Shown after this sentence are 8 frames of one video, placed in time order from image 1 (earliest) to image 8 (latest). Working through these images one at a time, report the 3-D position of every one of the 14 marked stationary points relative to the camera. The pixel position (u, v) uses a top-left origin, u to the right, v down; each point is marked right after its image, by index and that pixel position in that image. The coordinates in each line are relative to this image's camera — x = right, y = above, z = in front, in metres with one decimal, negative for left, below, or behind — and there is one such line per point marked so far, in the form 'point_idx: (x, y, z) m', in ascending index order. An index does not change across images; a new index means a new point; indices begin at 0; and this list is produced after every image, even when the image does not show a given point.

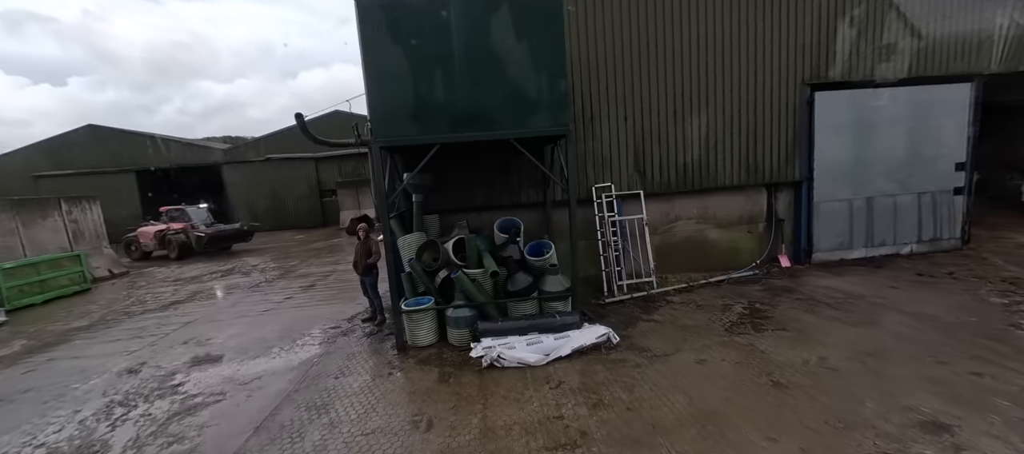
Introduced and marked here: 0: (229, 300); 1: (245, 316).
0: (-4.6, -1.2, +6.6) m
1: (-3.6, -1.2, +5.4) m
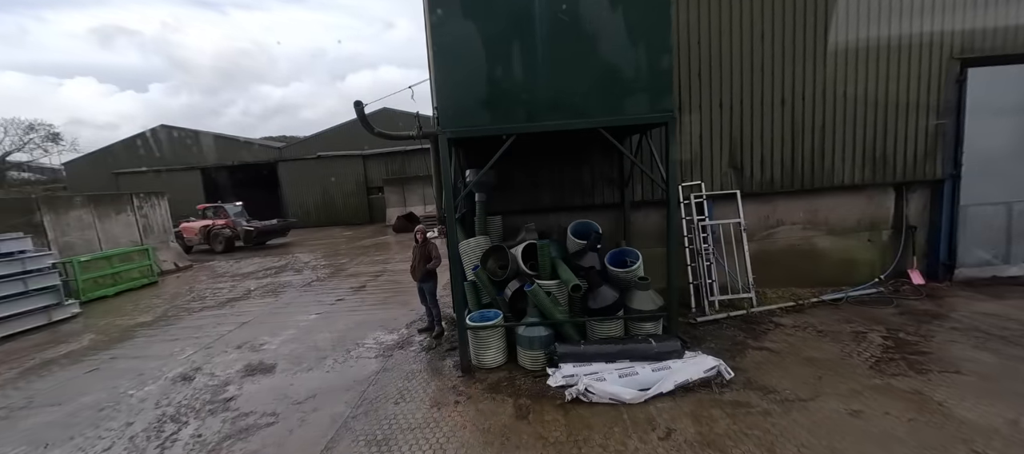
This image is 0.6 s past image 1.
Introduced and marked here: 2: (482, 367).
0: (-3.7, -1.2, +6.5) m
1: (-2.8, -1.2, +5.2) m
2: (-0.2, -1.1, +3.3) m
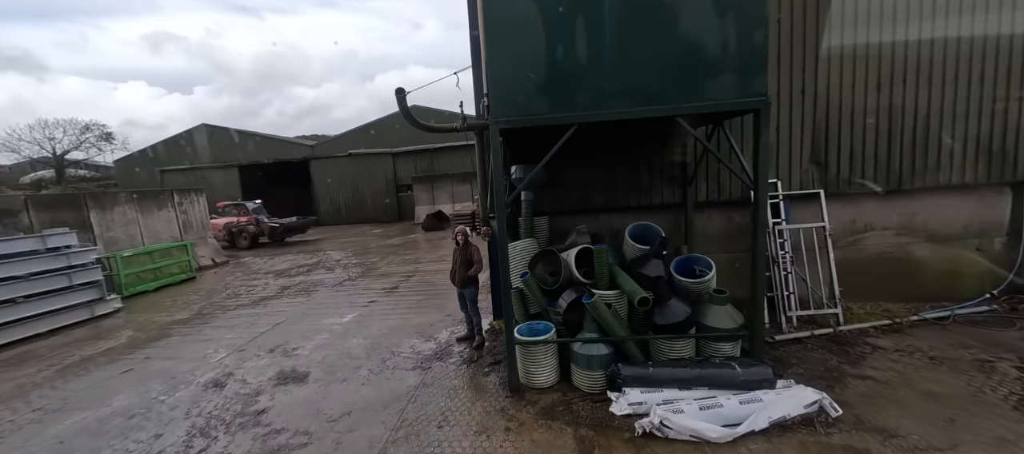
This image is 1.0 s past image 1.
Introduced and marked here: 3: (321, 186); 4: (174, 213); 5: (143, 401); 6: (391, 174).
0: (-3.1, -1.1, +6.4) m
1: (-2.3, -1.2, +5.0) m
2: (+0.2, -1.2, +2.9) m
3: (-9.2, +2.0, +19.3) m
4: (-8.4, +0.3, +10.0) m
5: (-3.2, -1.5, +3.4) m
6: (-5.7, +2.5, +18.8) m
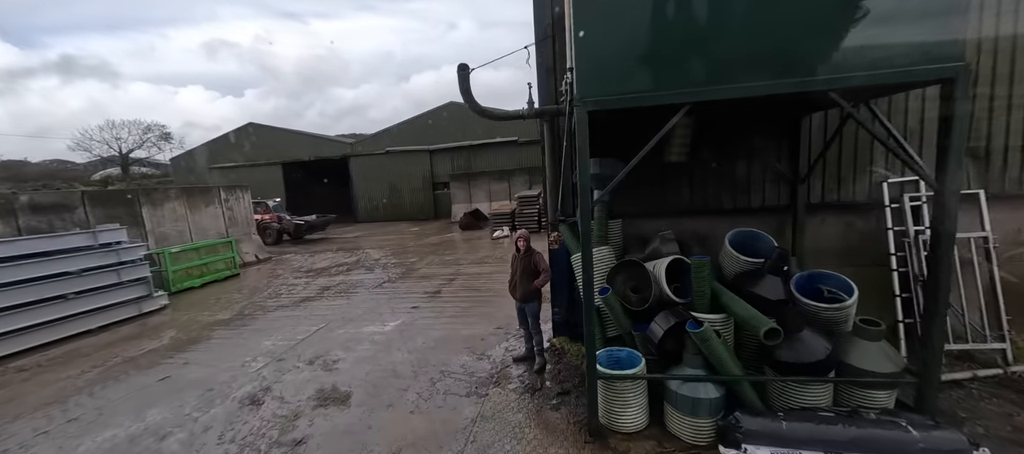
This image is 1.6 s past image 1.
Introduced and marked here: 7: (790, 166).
0: (-2.3, -1.1, +6.1) m
1: (-1.6, -1.2, +4.6) m
2: (+0.6, -1.2, +2.4) m
3: (-7.4, +2.2, +19.5) m
4: (-7.3, +0.4, +10.0) m
5: (-2.6, -1.5, +3.1) m
6: (-3.9, +2.6, +18.6) m
7: (+2.1, +0.5, +3.0) m
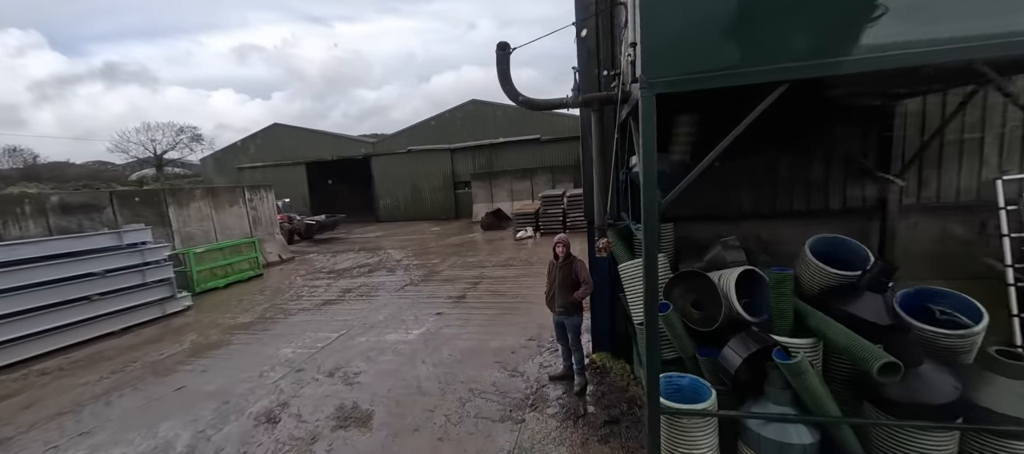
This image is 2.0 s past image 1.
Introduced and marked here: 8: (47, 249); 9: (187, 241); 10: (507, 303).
0: (-1.9, -1.1, +5.8) m
1: (-1.3, -1.2, +4.4) m
2: (+0.9, -1.2, +2.0) m
3: (-6.4, +2.2, +19.5) m
4: (-6.7, +0.4, +10.0) m
5: (-2.4, -1.5, +2.9) m
6: (-2.9, +2.6, +18.4) m
7: (+2.4, +0.4, +2.6) m
8: (-6.1, -0.3, +5.3) m
9: (-7.1, -0.3, +8.7) m
10: (-0.1, -1.0, +5.2) m
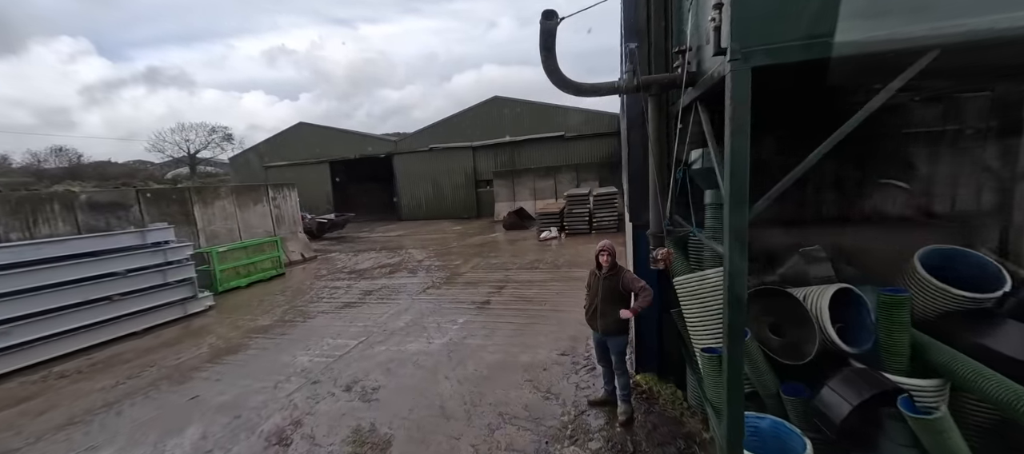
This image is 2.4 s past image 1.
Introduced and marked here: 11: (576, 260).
0: (-1.6, -1.2, +5.6) m
1: (-1.0, -1.2, +4.1) m
2: (+1.0, -1.3, +1.6) m
3: (-5.3, +2.3, +19.4) m
4: (-6.1, +0.5, +10.0) m
5: (-2.1, -1.5, +2.7) m
6: (-1.9, +2.7, +18.2) m
7: (+2.6, +0.4, +2.1) m
8: (-5.8, -0.3, +5.3) m
9: (-6.5, -0.3, +8.7) m
10: (+0.3, -1.0, +4.9) m
11: (+1.3, -0.6, +7.8) m
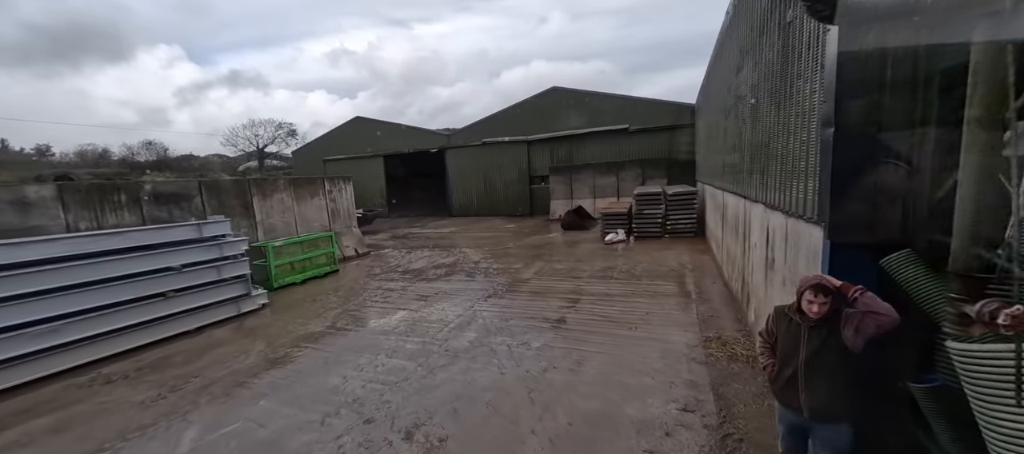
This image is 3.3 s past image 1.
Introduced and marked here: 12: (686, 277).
0: (-0.6, -1.2, +4.9) m
1: (-0.2, -1.3, +3.3) m
2: (+1.5, -1.4, +0.6) m
3: (-2.7, +2.4, +19.0) m
4: (-4.6, +0.6, +9.8) m
5: (-1.5, -1.6, +2.1) m
6: (+0.6, +2.8, +17.4) m
7: (+3.2, +0.2, +1.0) m
8: (-4.8, -0.2, +5.0) m
9: (-5.2, -0.1, +8.5) m
10: (+1.1, -1.1, +4.0) m
11: (+2.4, -0.7, +6.8) m
12: (+2.7, -0.8, +6.2) m
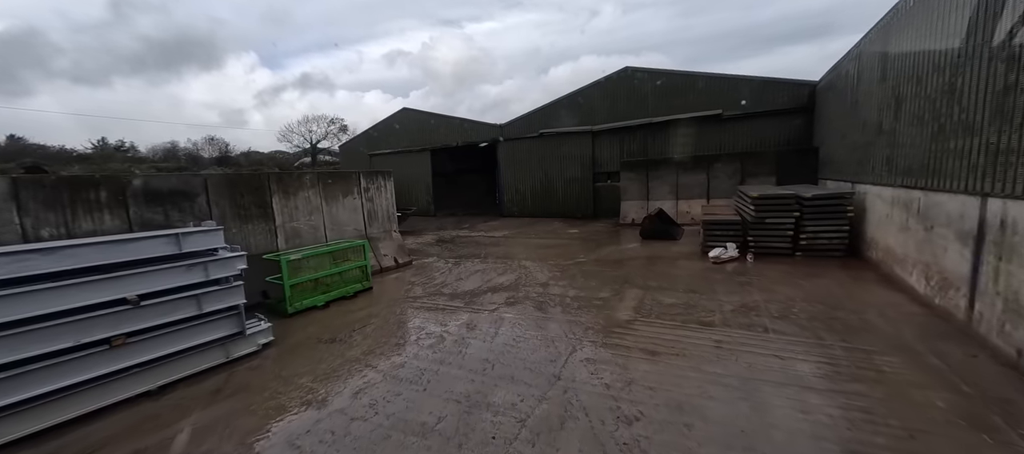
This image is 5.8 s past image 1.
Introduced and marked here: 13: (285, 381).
0: (+0.3, -1.4, +2.9) m
1: (+0.5, -1.5, +1.3) m
2: (+1.9, -1.7, -1.6) m
3: (-0.1, +2.4, +17.1) m
4: (-3.1, +0.5, +8.2) m
5: (-1.0, -1.8, +0.2) m
6: (+2.9, +2.6, +15.2) m
7: (+3.6, -0.1, -1.4) m
8: (-3.9, -0.3, +3.5) m
9: (-3.9, -0.2, +7.0) m
10: (+1.9, -1.3, +1.8) m
11: (+3.5, -1.0, +4.4) m
12: (+3.7, -1.0, +3.8) m
13: (-2.2, -1.5, +3.8) m
